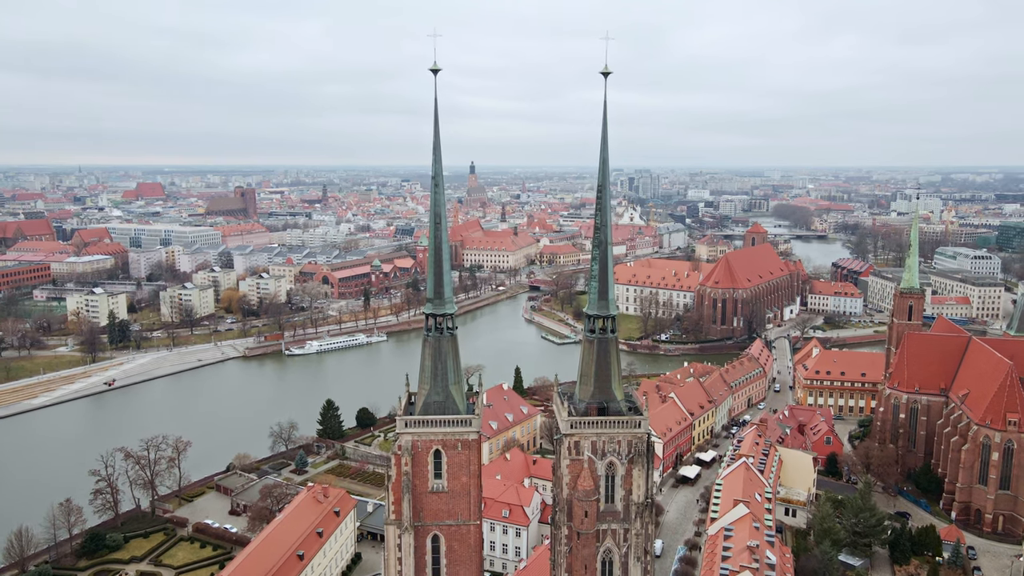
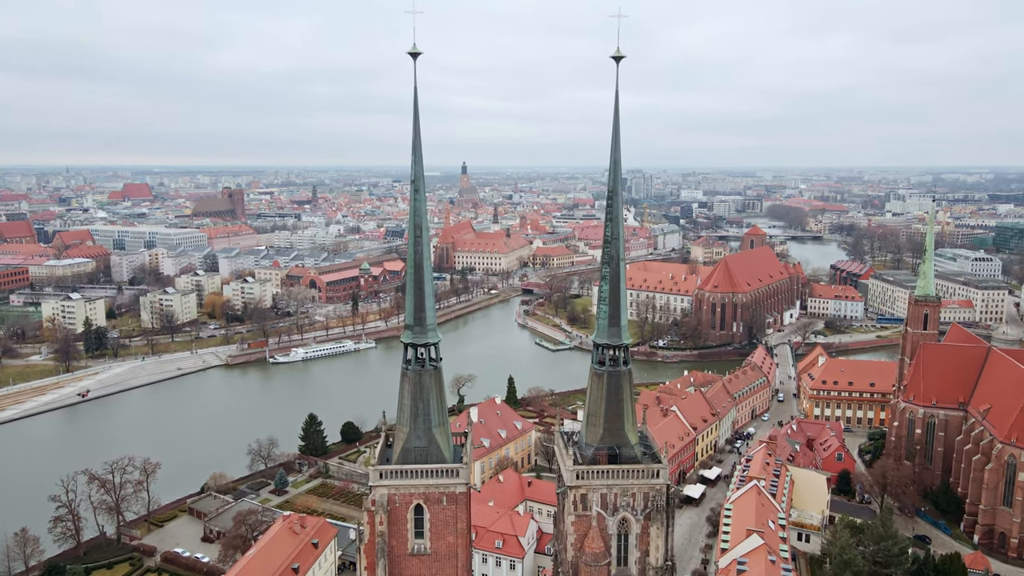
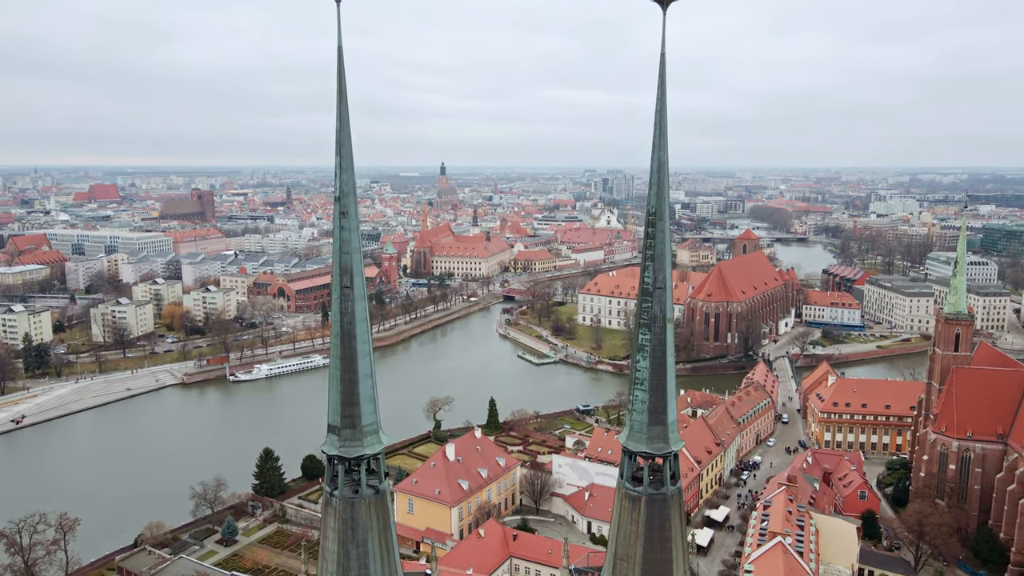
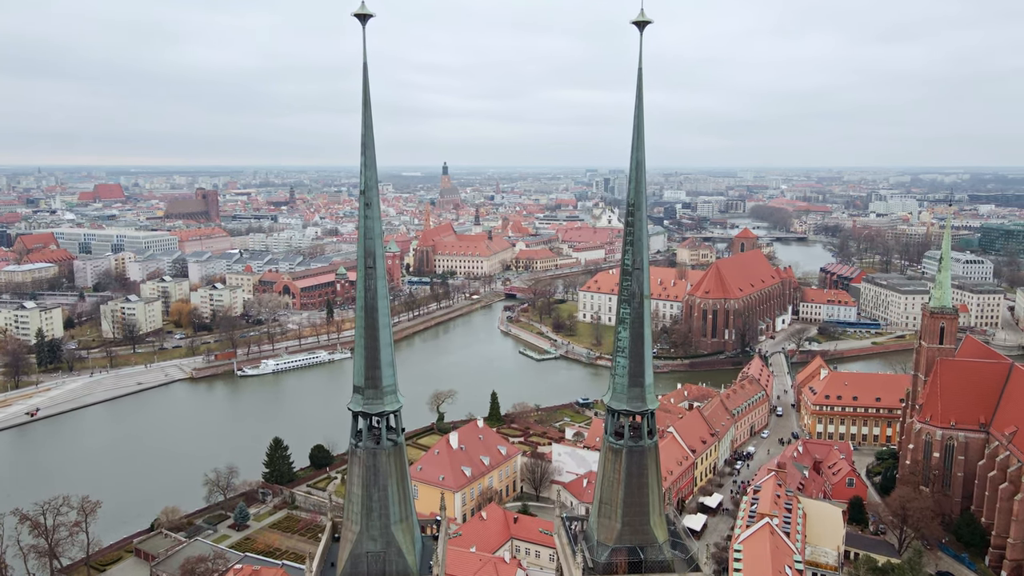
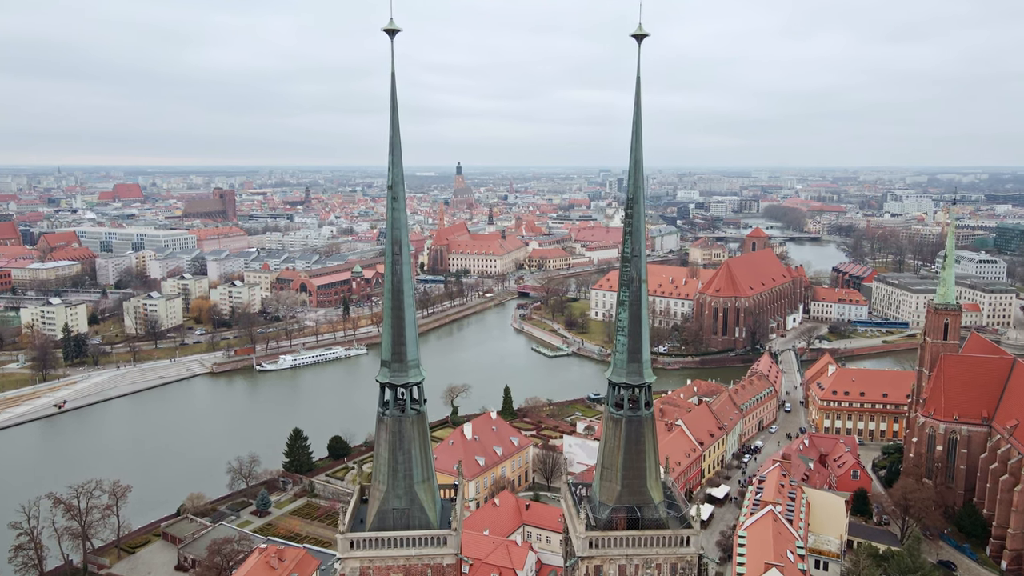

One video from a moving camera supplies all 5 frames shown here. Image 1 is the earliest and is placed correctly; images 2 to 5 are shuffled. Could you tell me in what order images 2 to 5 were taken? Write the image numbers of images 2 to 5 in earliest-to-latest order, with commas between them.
2, 5, 4, 3
